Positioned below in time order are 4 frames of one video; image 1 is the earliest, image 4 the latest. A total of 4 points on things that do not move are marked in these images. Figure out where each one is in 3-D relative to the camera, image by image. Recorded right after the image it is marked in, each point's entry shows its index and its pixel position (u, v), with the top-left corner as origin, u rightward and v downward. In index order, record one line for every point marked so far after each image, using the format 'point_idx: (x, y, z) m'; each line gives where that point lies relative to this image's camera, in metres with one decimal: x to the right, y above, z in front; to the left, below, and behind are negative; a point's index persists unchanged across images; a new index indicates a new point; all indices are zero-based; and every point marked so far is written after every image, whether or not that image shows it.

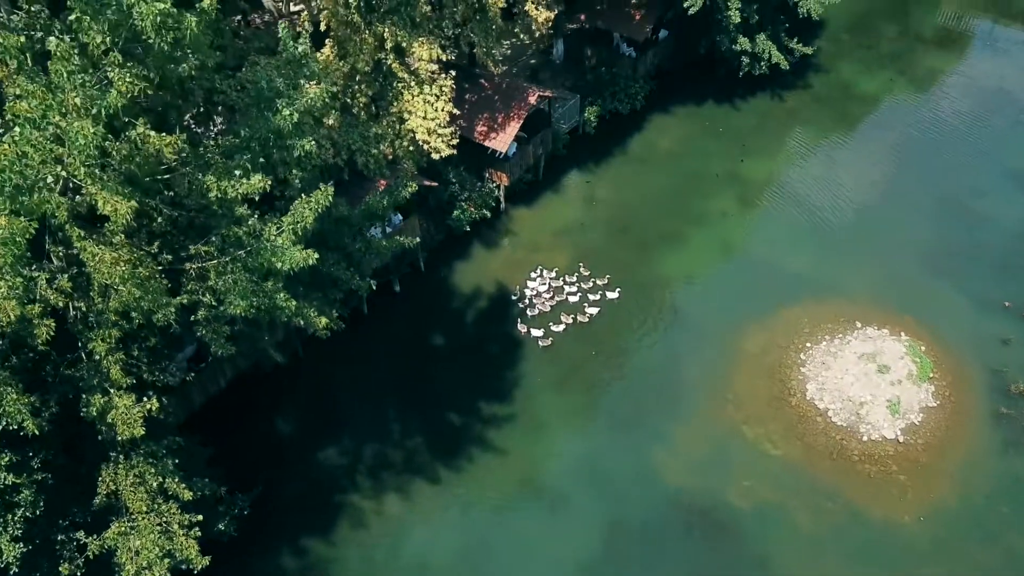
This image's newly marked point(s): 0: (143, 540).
0: (-8.3, -5.7, +18.8) m
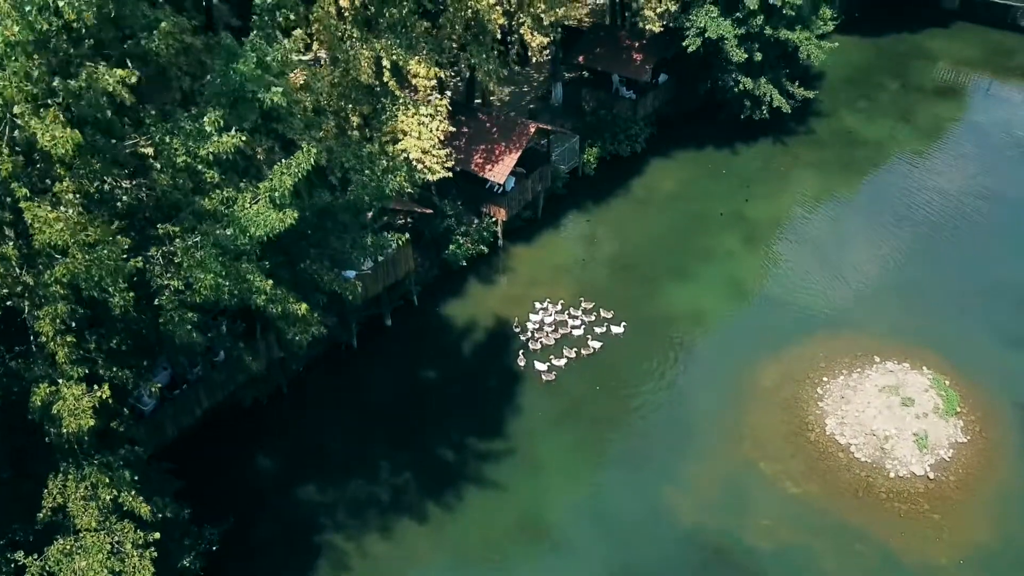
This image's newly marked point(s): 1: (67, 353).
0: (-8.4, -5.4, +16.5) m
1: (-8.2, -1.2, +15.3) m
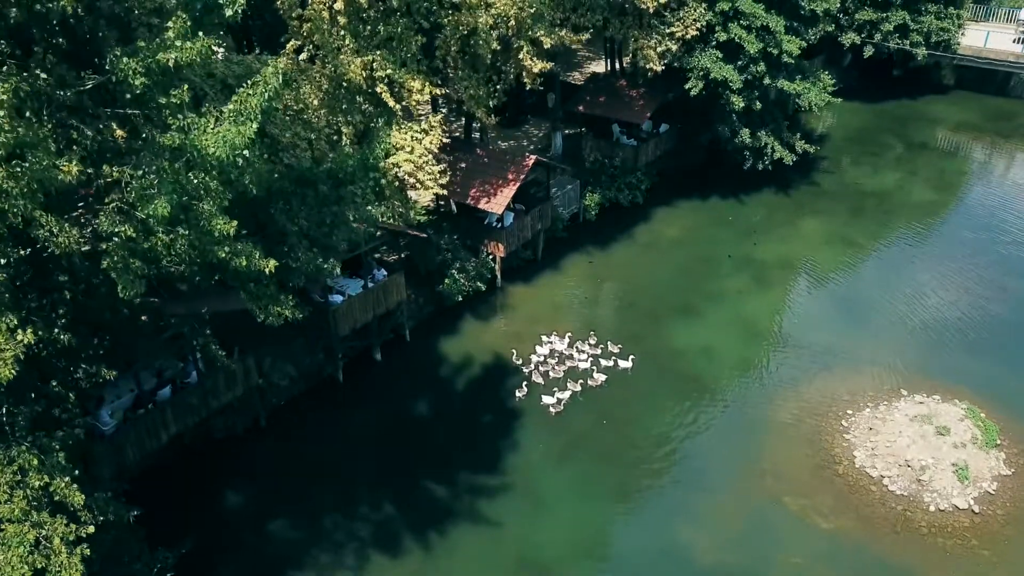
0: (-8.5, -4.5, +14.0) m
1: (-8.3, -0.1, +13.3) m
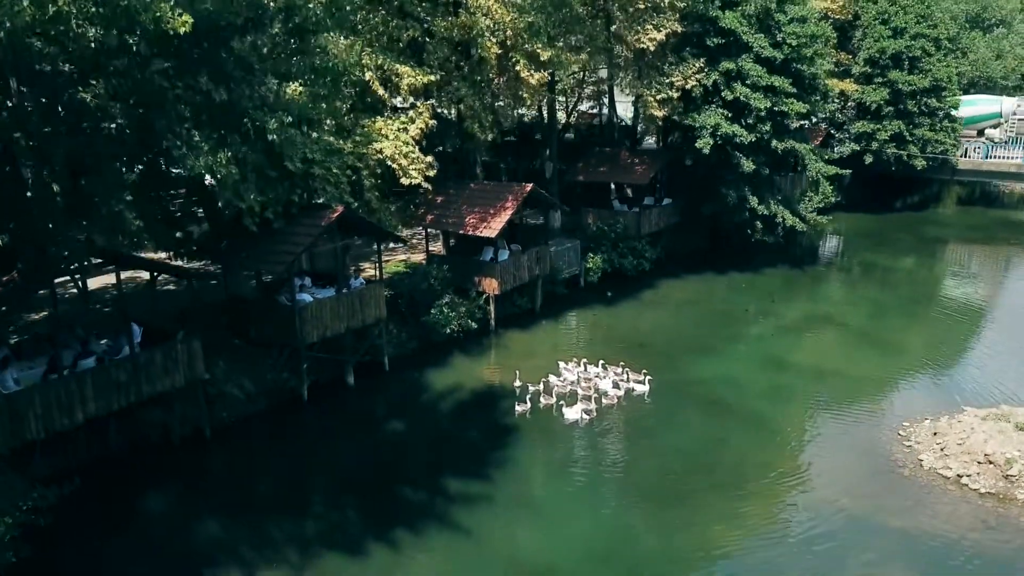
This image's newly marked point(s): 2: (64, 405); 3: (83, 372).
0: (-8.7, -0.7, +10.0) m
1: (-8.6, +3.7, +10.5) m
2: (-10.5, -2.8, +19.5) m
3: (-10.1, -2.0, +19.7) m
